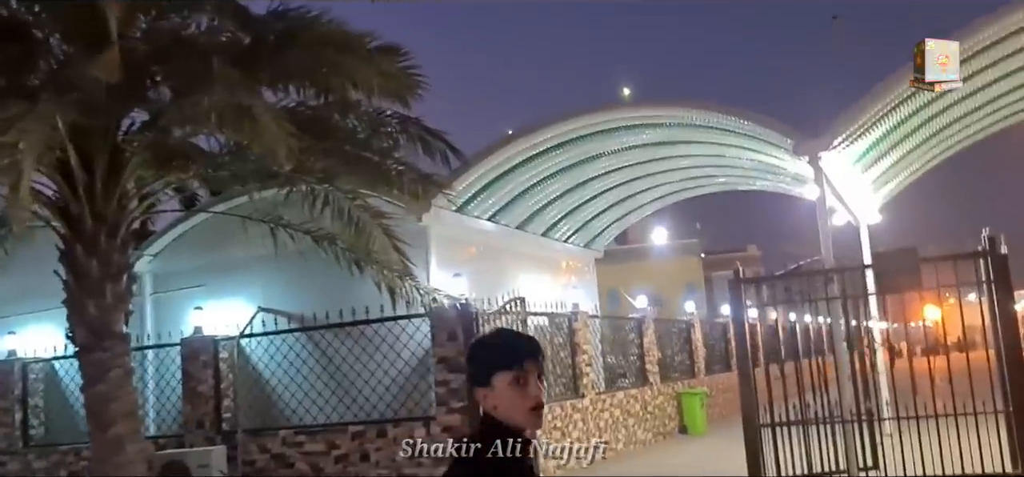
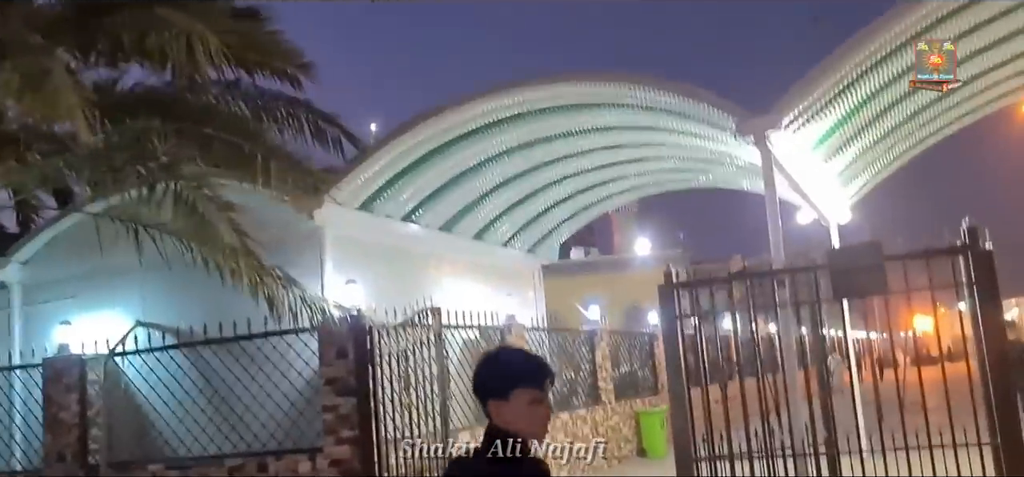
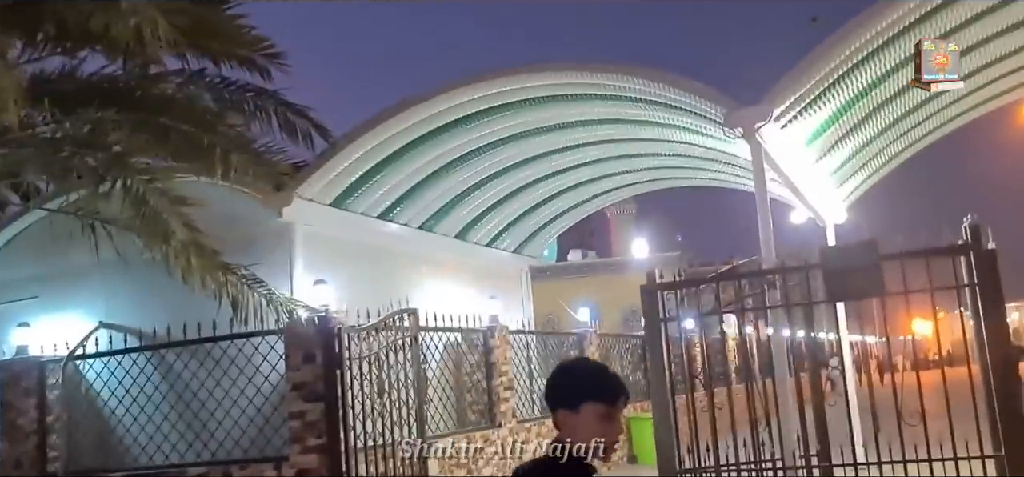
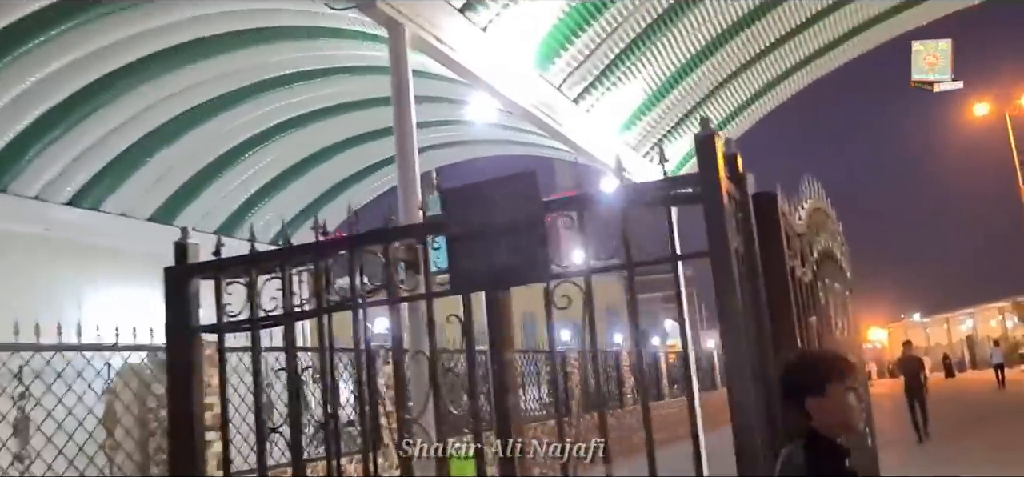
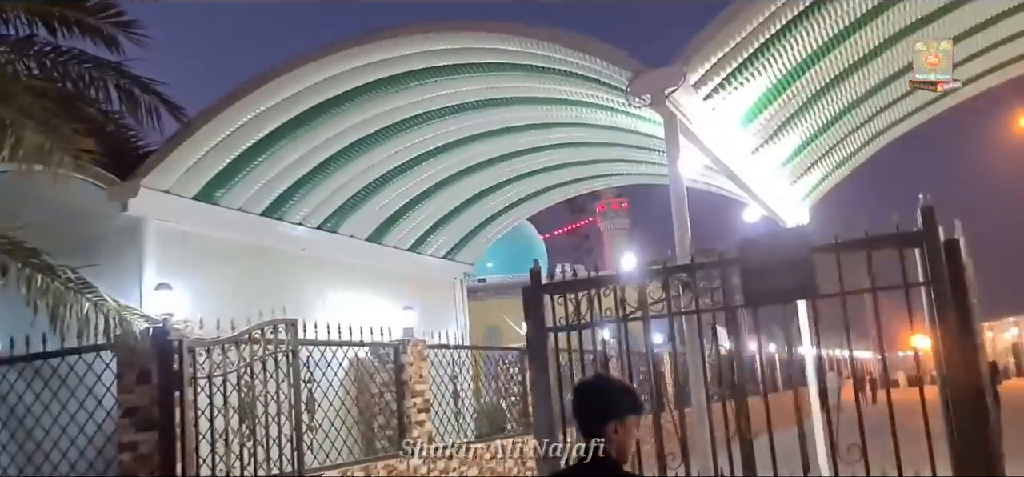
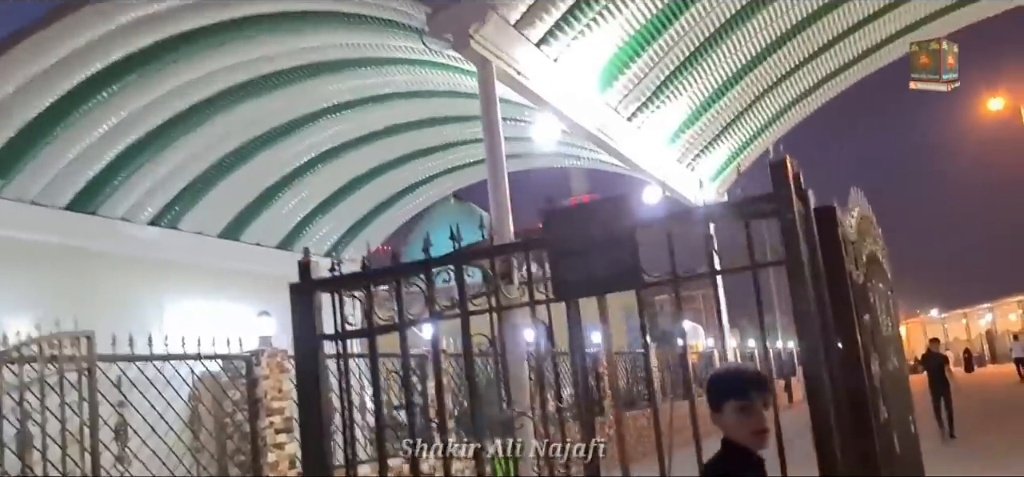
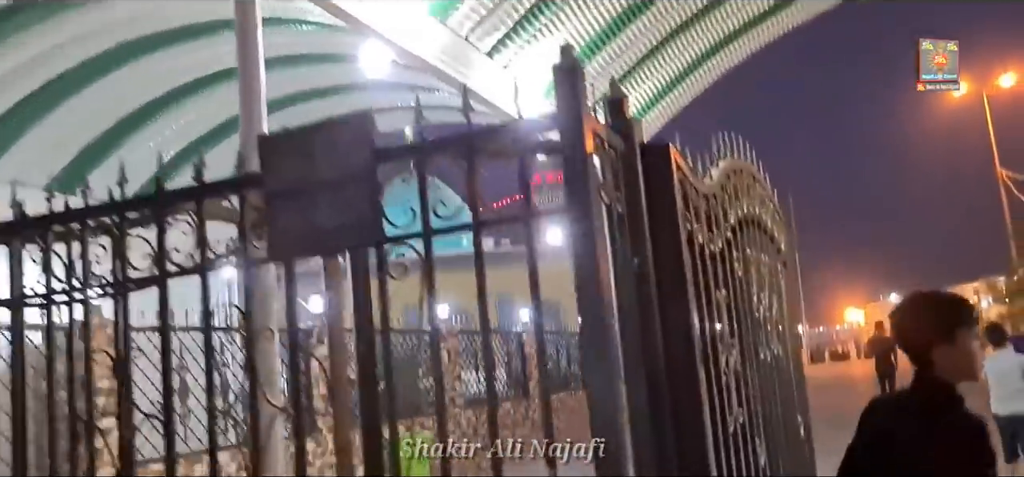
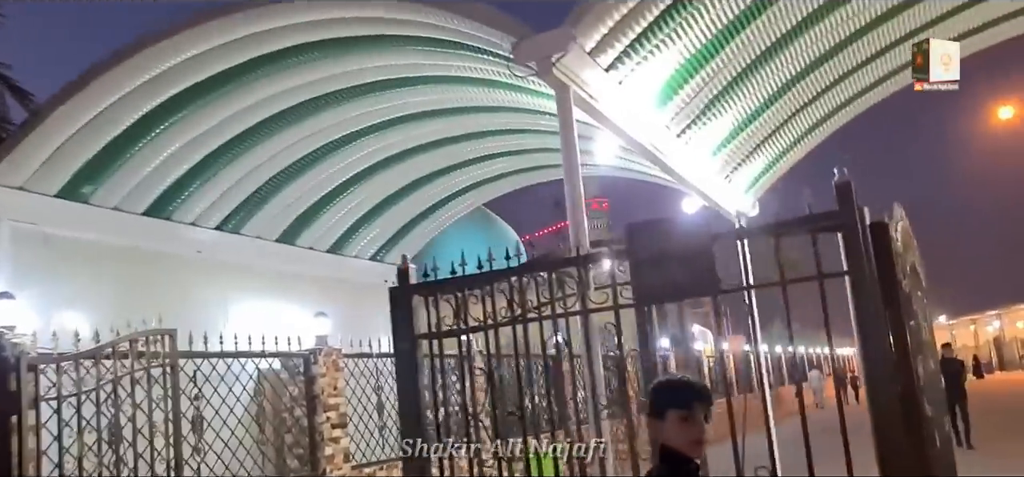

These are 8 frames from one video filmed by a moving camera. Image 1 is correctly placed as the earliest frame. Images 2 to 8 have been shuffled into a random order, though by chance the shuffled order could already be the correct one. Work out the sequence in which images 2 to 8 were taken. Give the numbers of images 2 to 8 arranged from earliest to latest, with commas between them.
2, 3, 5, 8, 6, 4, 7
